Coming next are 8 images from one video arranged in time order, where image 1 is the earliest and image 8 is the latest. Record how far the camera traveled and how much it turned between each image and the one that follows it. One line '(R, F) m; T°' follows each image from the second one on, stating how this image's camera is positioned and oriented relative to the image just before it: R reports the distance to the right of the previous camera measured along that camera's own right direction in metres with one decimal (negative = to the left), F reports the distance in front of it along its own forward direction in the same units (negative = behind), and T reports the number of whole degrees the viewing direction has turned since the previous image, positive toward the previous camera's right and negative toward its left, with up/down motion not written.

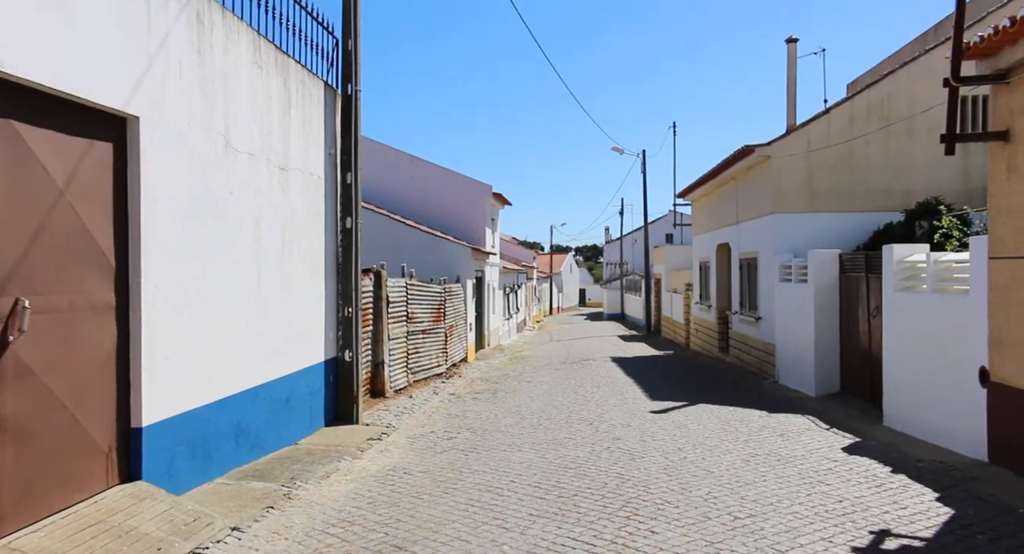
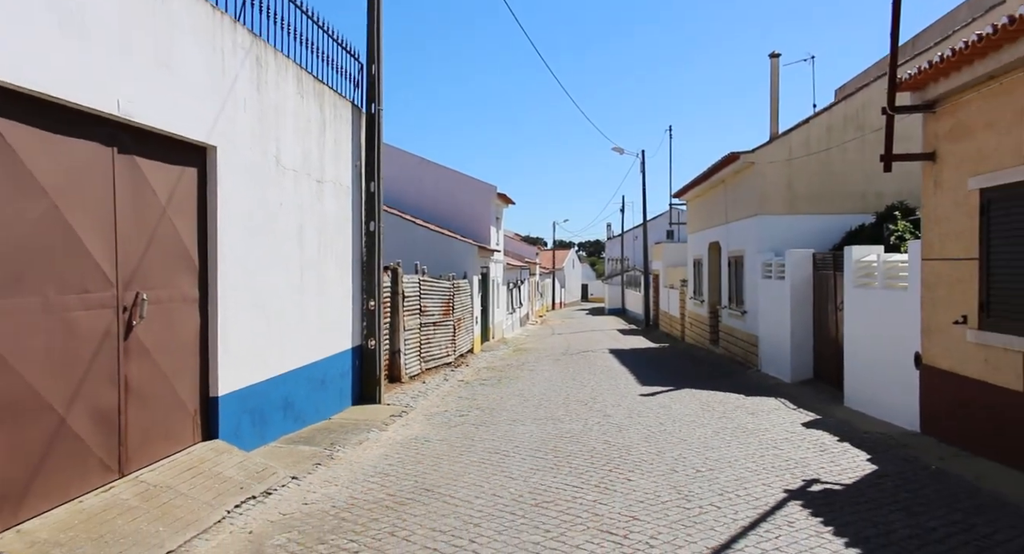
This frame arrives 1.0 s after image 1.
(0.0, -1.2) m; 0°
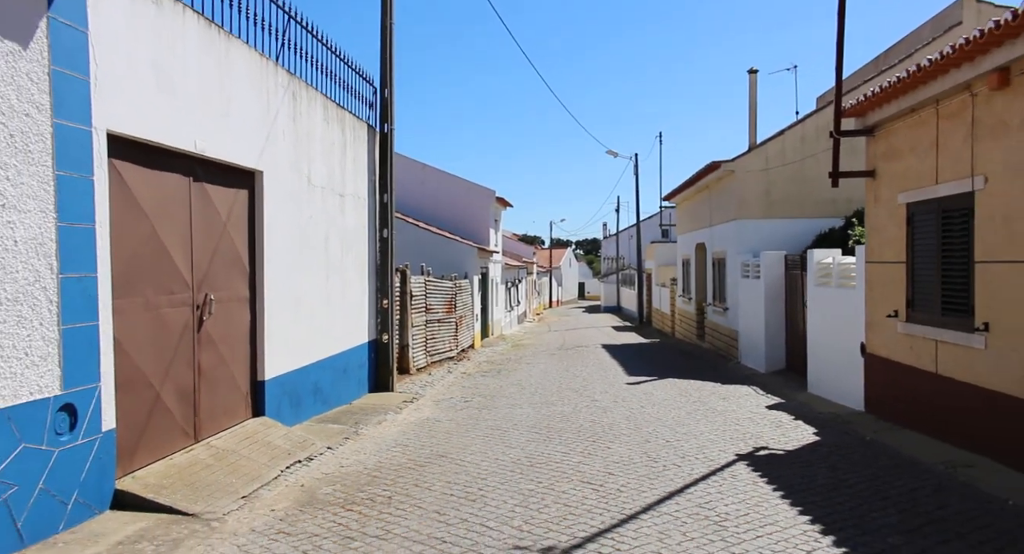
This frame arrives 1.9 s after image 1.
(0.0, -1.2) m; 0°
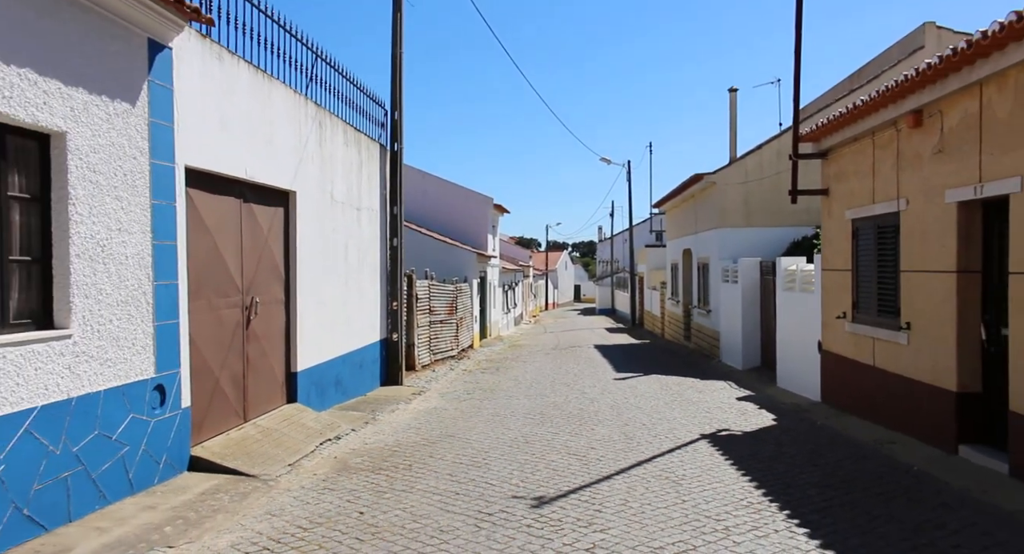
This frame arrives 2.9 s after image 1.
(0.0, -1.2) m; 0°
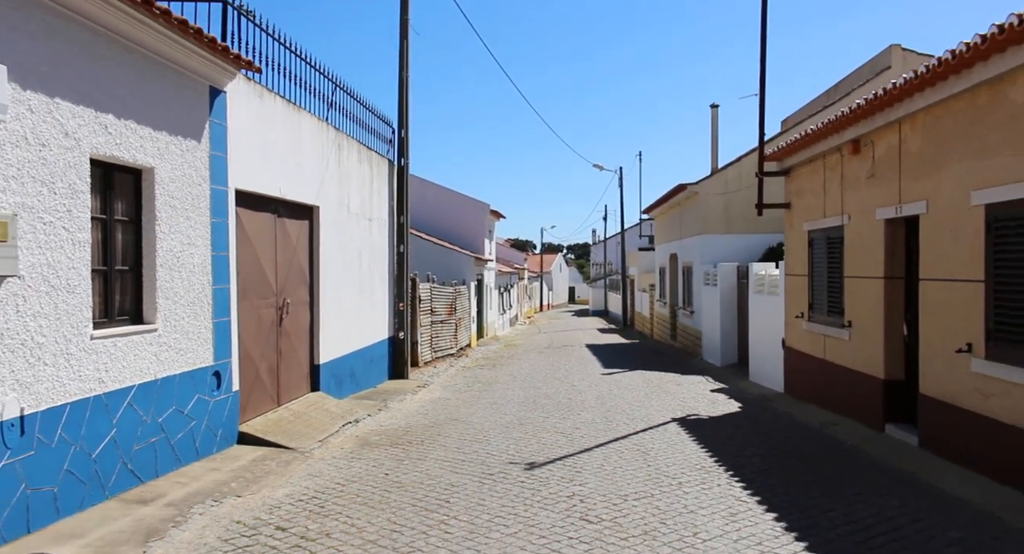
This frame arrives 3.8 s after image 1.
(0.0, -1.2) m; 0°
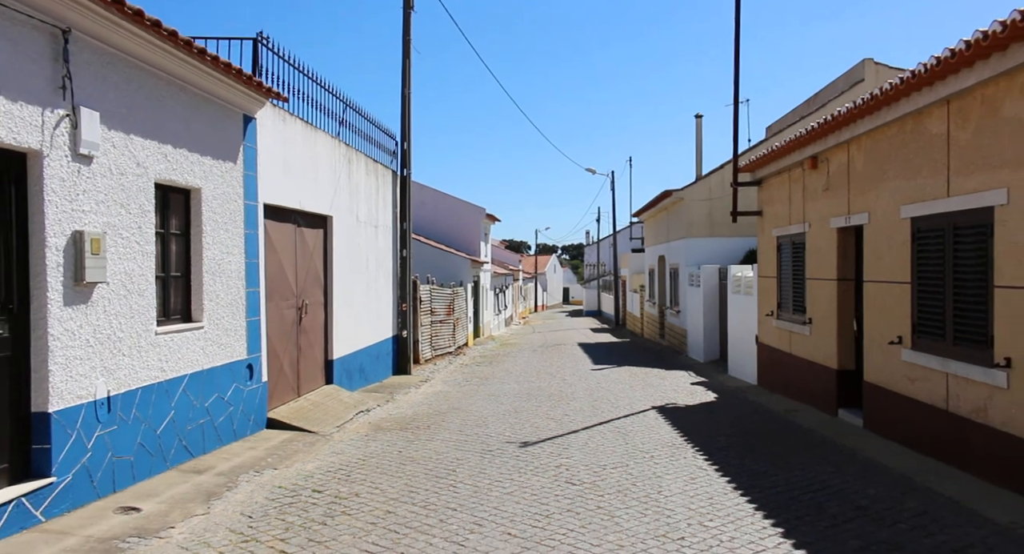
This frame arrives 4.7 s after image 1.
(0.0, -1.0) m; 0°
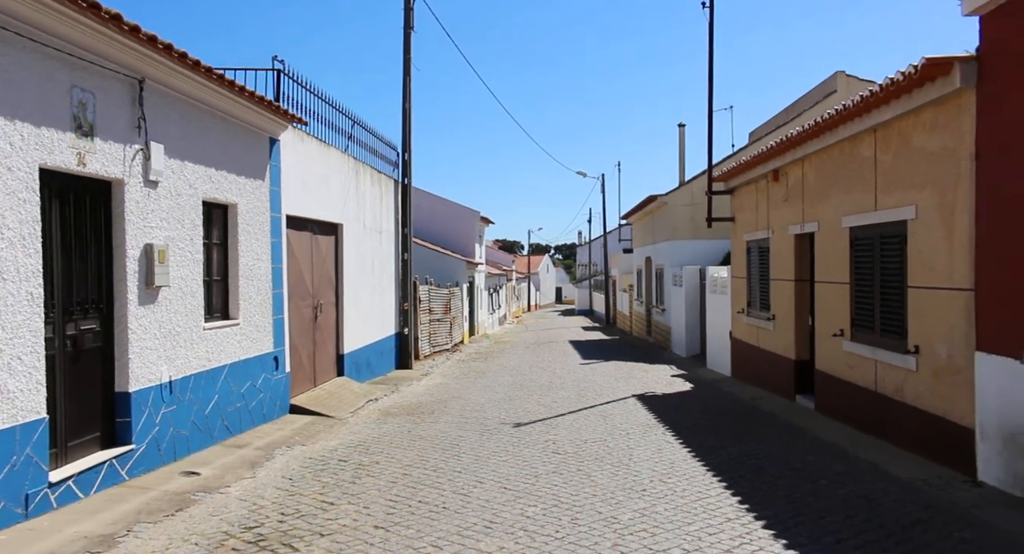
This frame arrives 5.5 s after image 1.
(0.0, -1.1) m; +1°
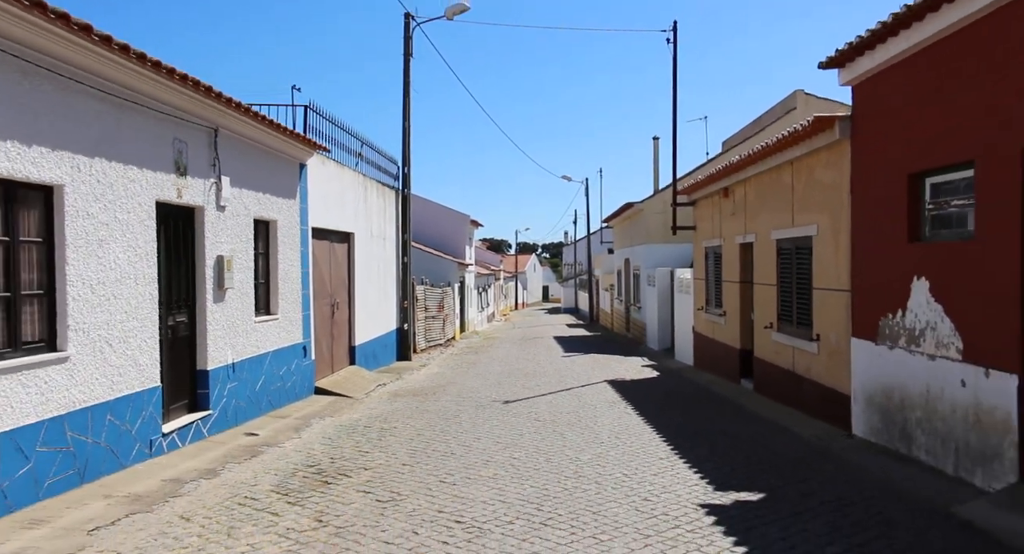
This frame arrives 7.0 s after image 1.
(0.0, -1.8) m; +1°
